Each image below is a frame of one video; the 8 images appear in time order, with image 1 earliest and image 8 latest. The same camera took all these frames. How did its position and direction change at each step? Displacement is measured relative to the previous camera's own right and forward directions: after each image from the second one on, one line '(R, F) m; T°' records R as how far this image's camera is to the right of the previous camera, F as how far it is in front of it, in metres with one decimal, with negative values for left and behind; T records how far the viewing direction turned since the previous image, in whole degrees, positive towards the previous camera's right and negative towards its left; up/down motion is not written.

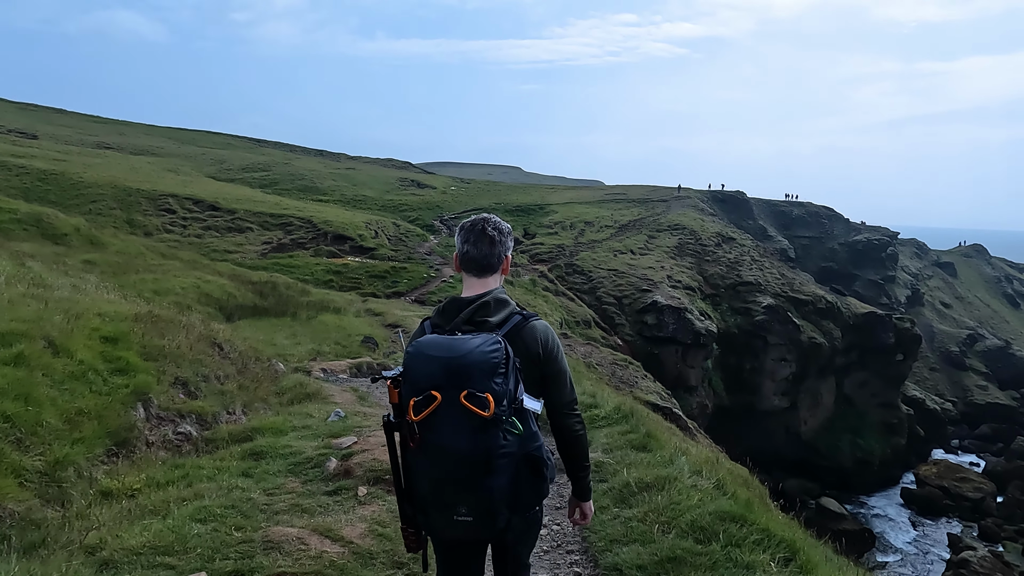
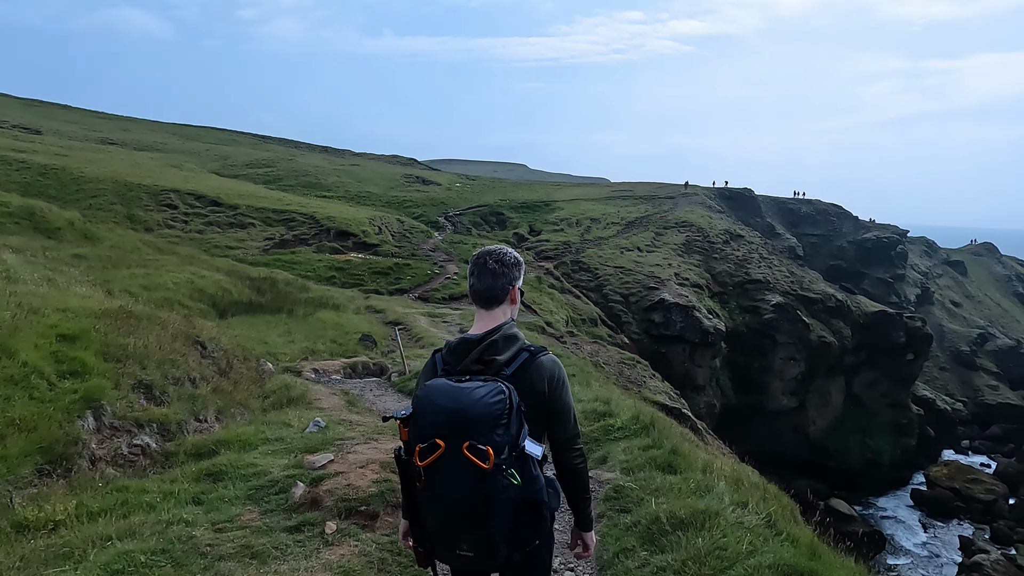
(0.0, +1.0) m; 0°
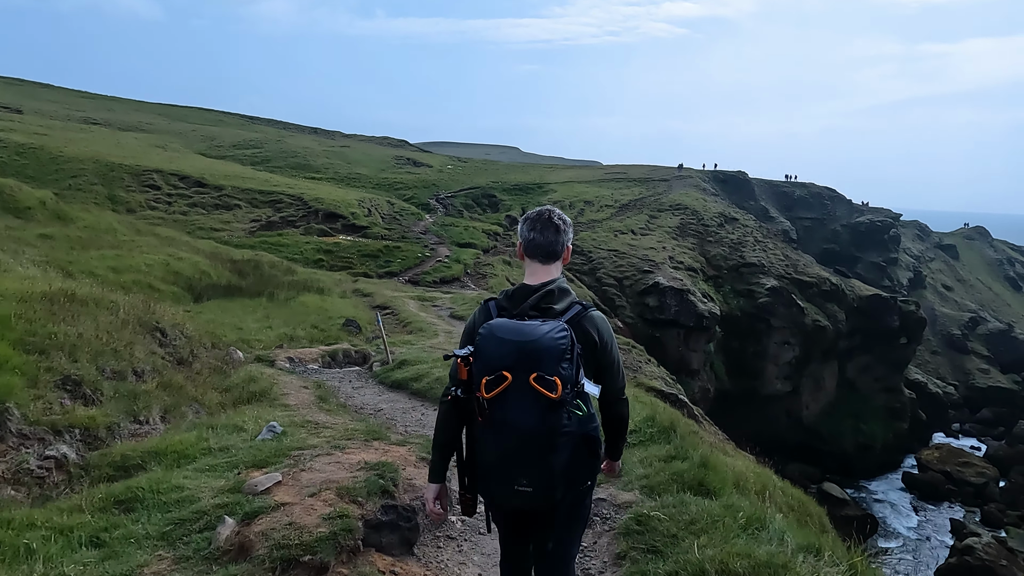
(0.0, +1.2) m; +1°
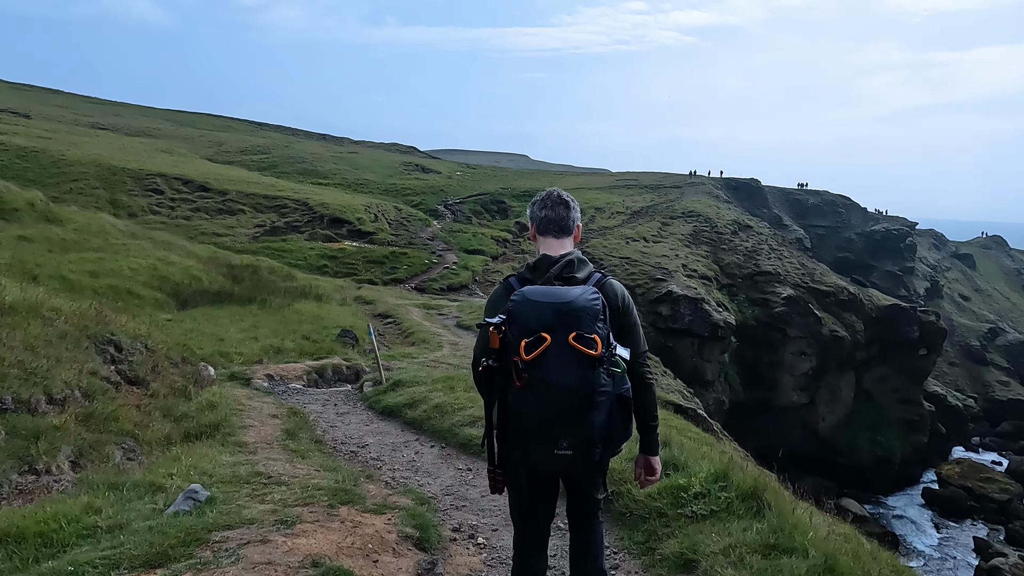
(-0.1, +1.7) m; -1°
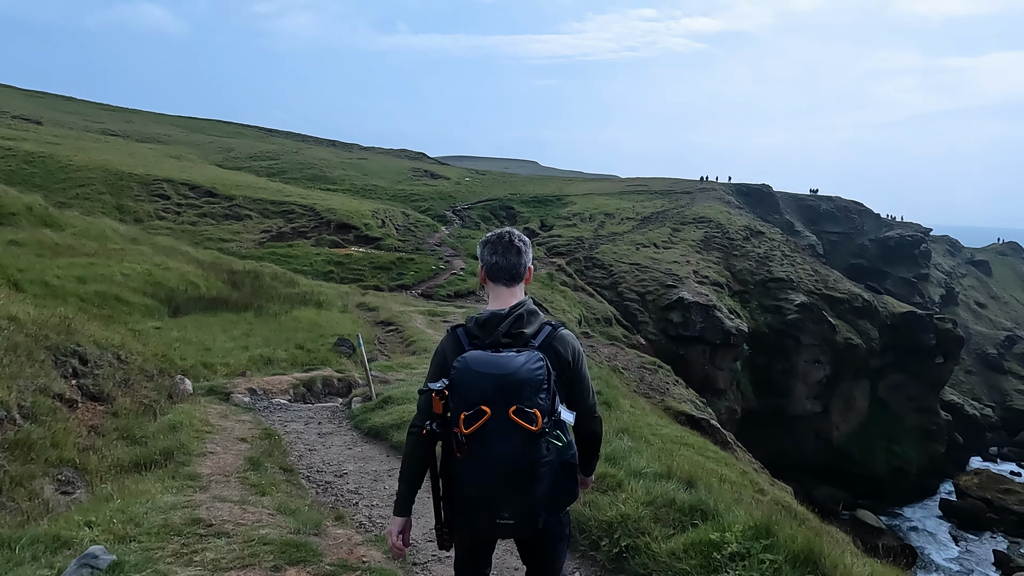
(+0.1, +0.9) m; -1°
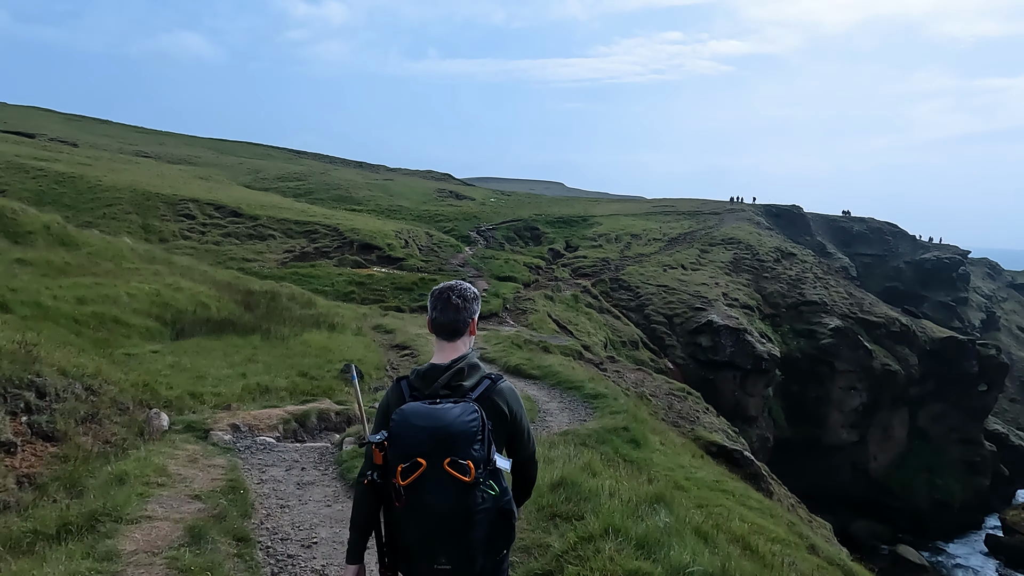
(+0.1, +1.2) m; -2°
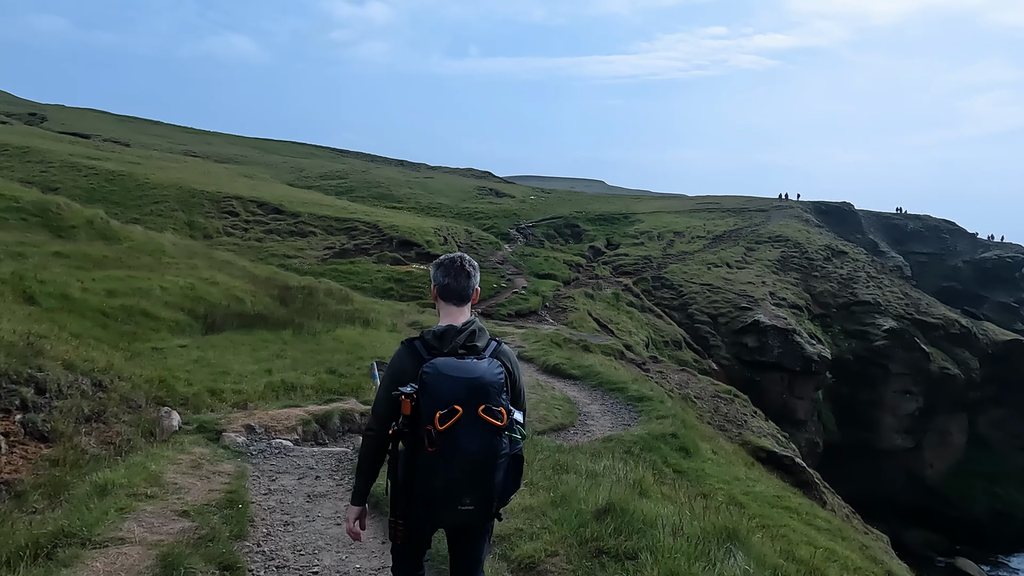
(0.0, +0.9) m; -3°
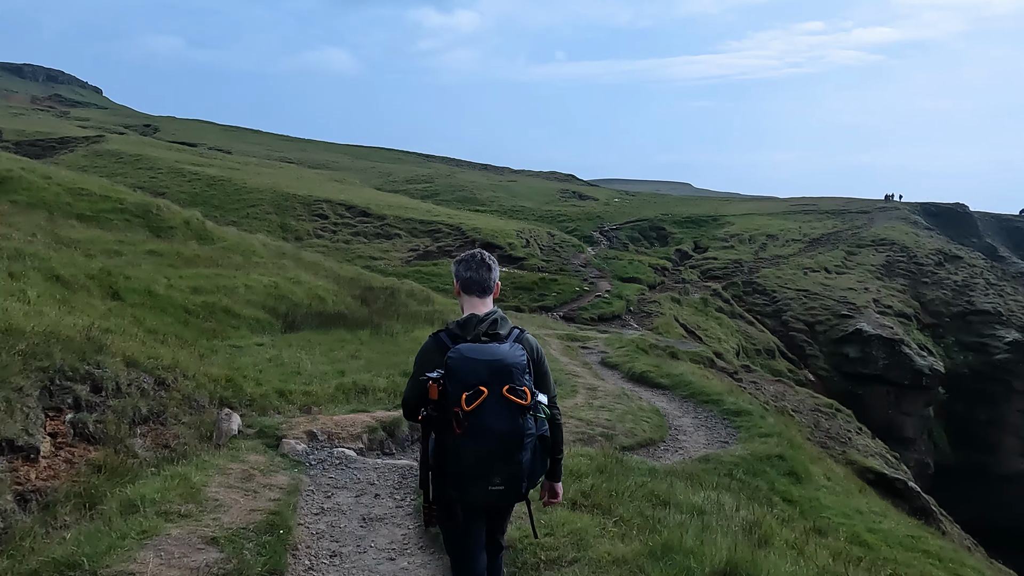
(0.0, +0.9) m; -7°
